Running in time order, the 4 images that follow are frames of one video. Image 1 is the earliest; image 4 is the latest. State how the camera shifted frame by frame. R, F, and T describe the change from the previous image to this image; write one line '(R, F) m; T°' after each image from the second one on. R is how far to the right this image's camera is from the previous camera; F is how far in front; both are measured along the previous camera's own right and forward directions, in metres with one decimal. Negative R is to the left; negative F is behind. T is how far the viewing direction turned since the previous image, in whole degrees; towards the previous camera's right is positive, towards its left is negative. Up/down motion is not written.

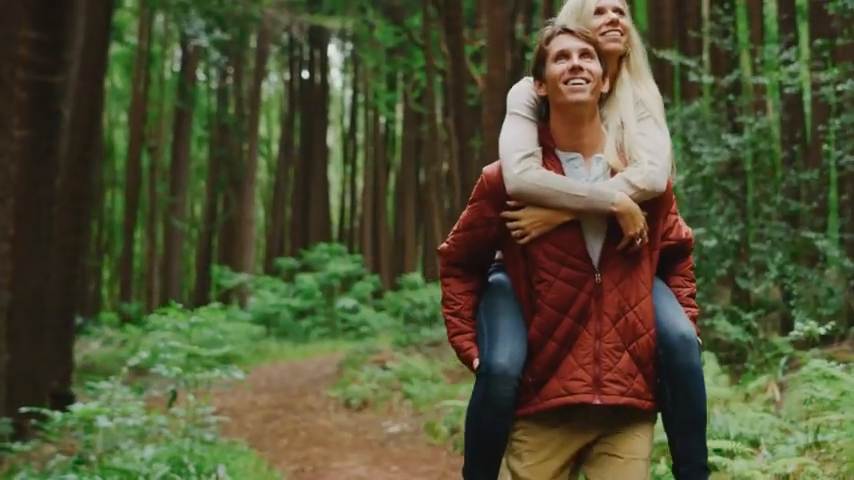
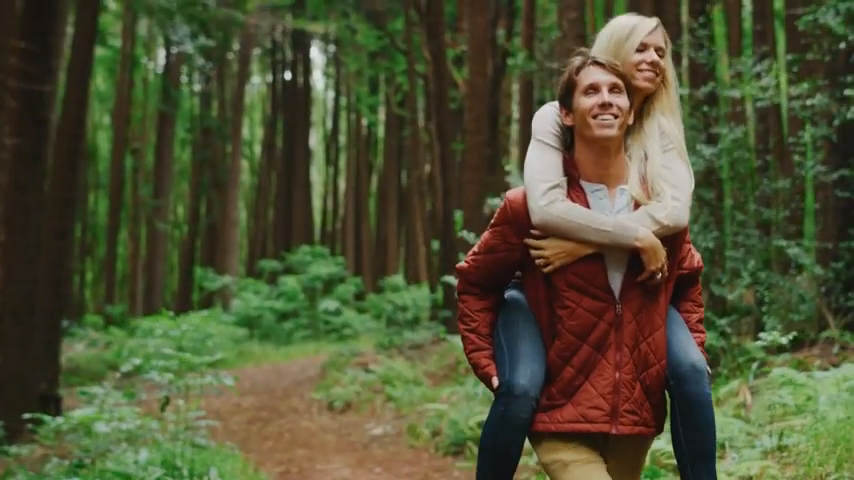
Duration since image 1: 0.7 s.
(+0.3, -0.5) m; -1°
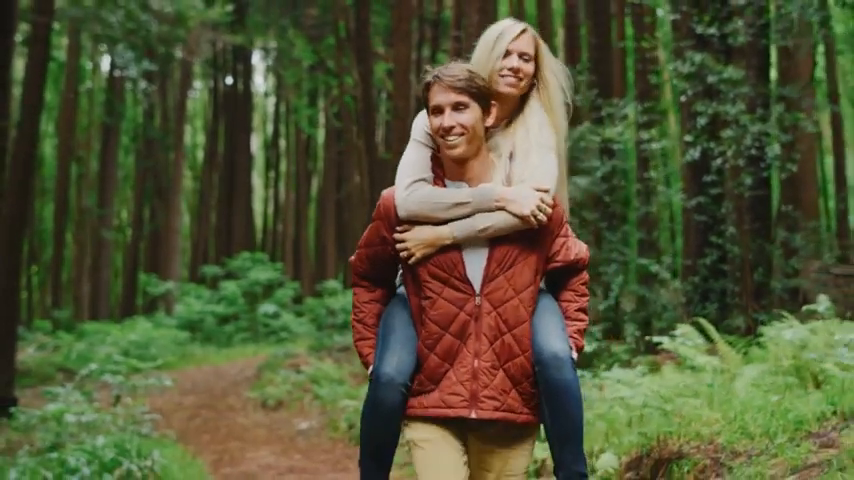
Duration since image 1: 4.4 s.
(+0.3, -1.6) m; +3°
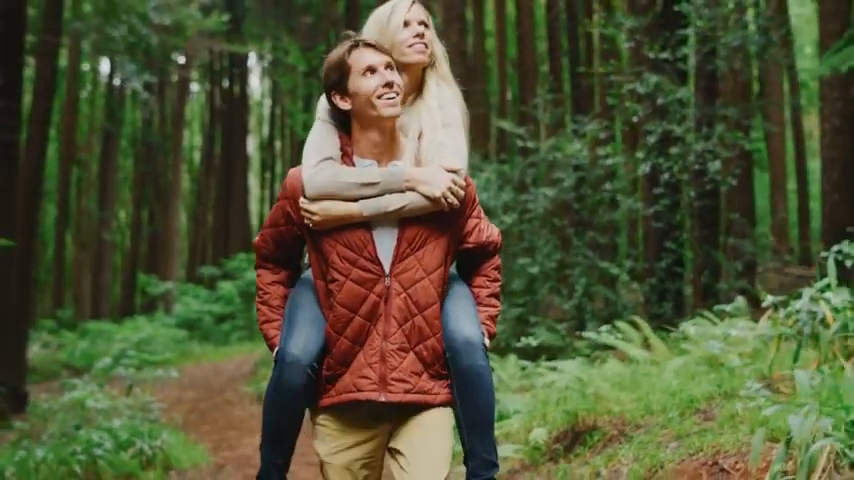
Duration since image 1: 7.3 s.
(+0.2, -1.1) m; 0°
